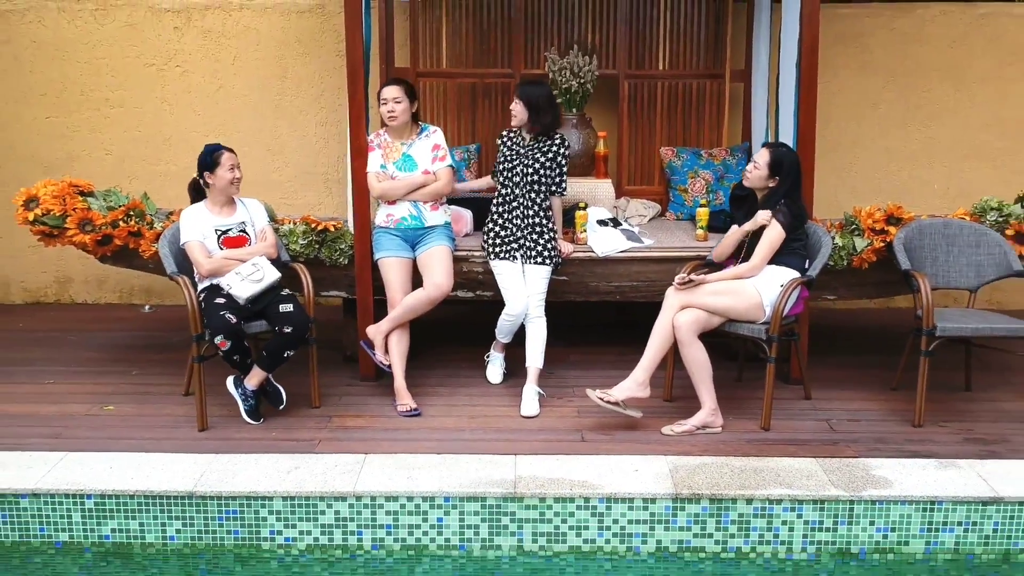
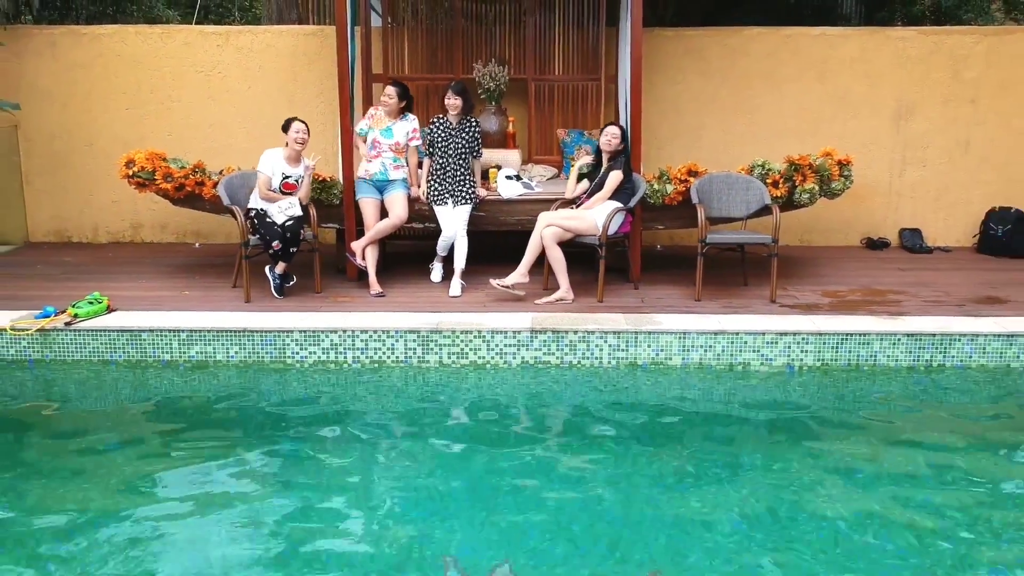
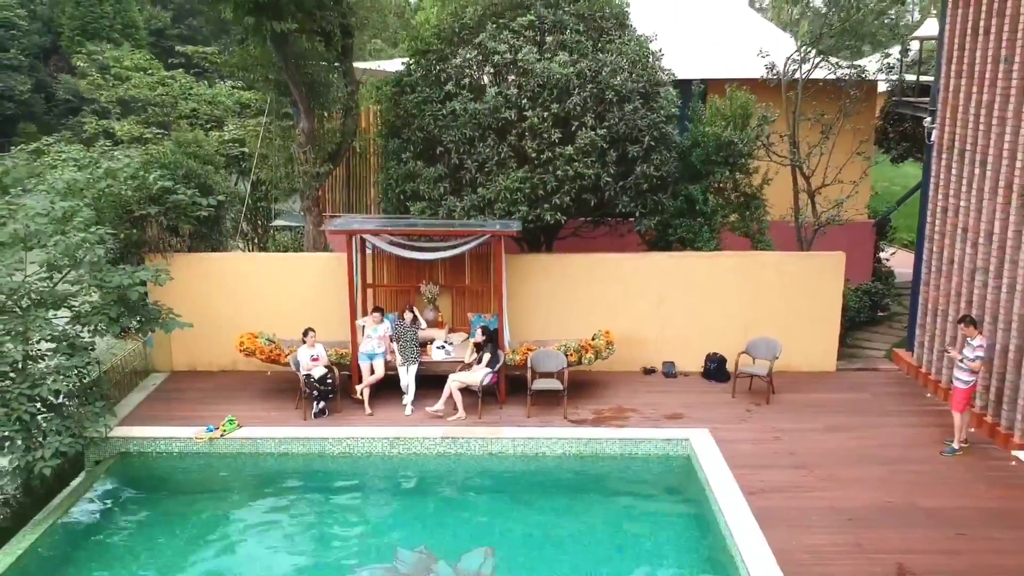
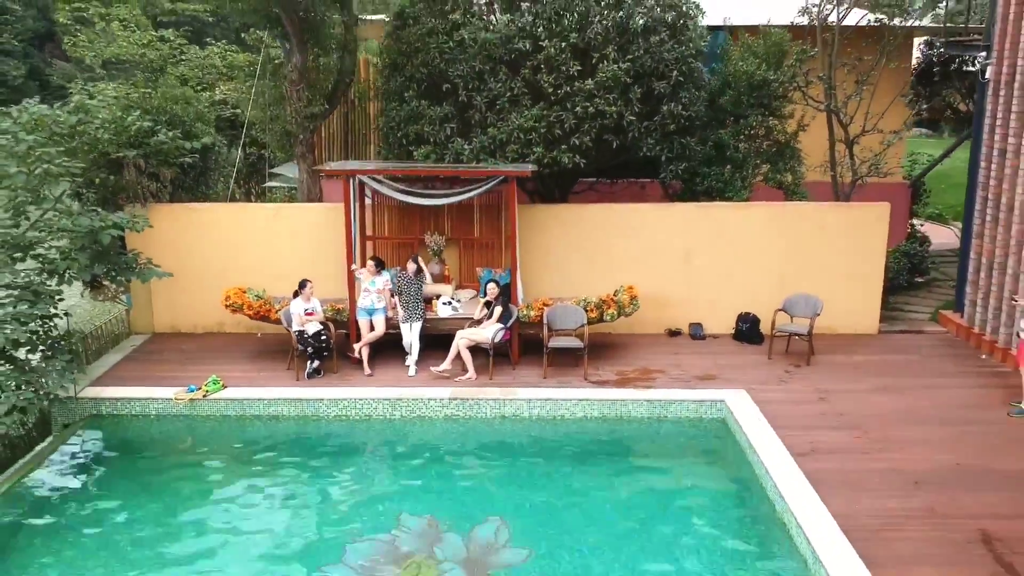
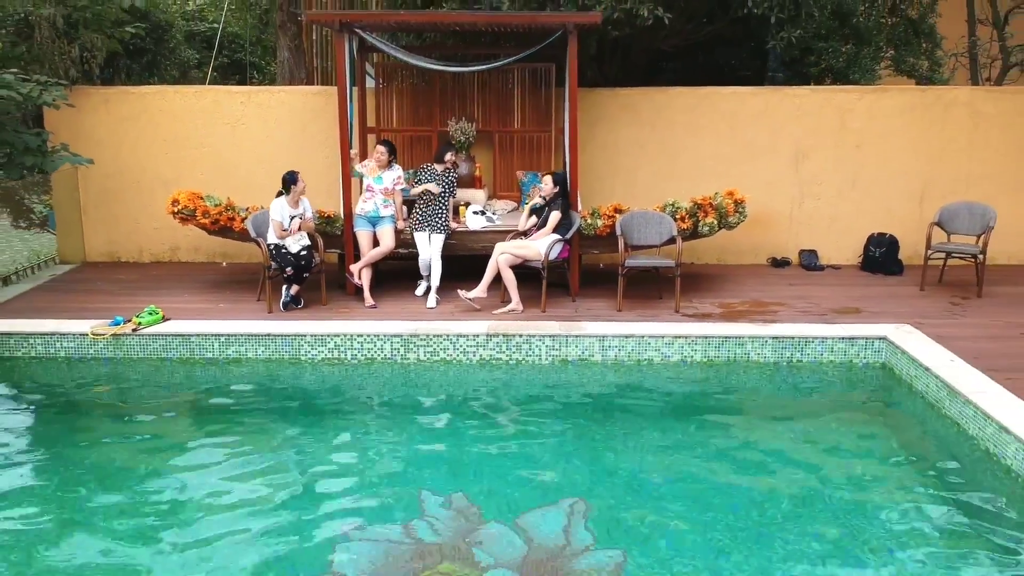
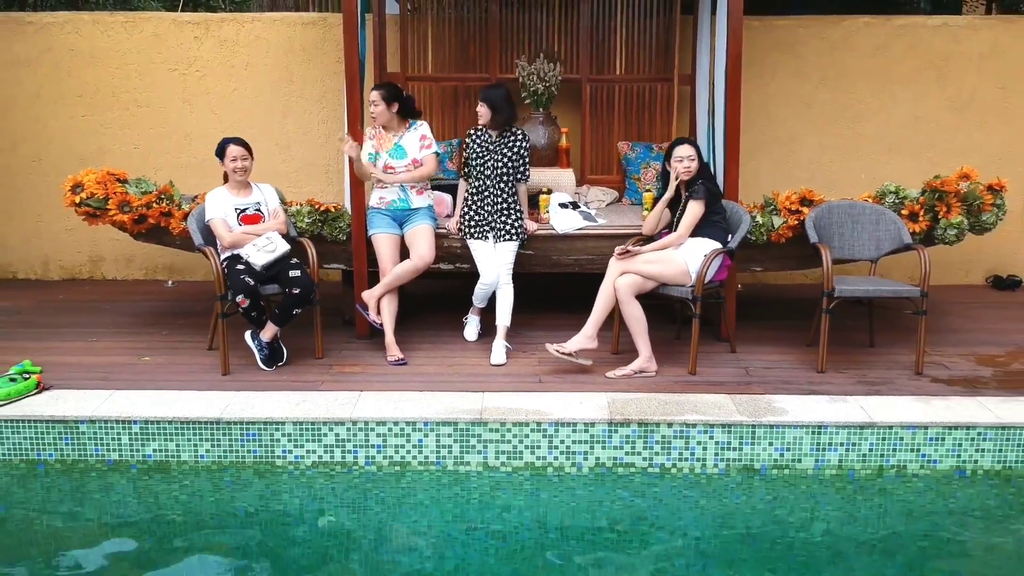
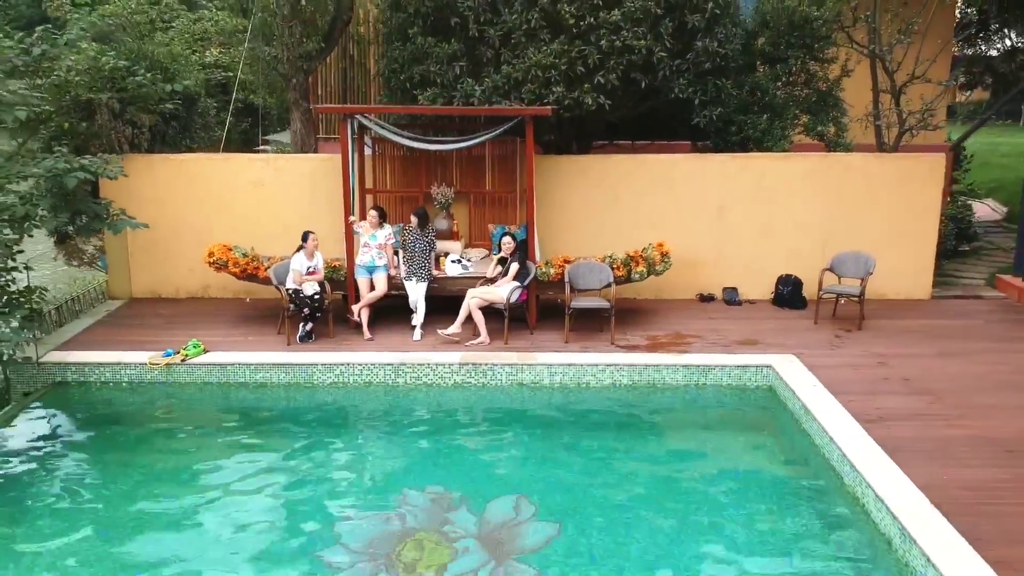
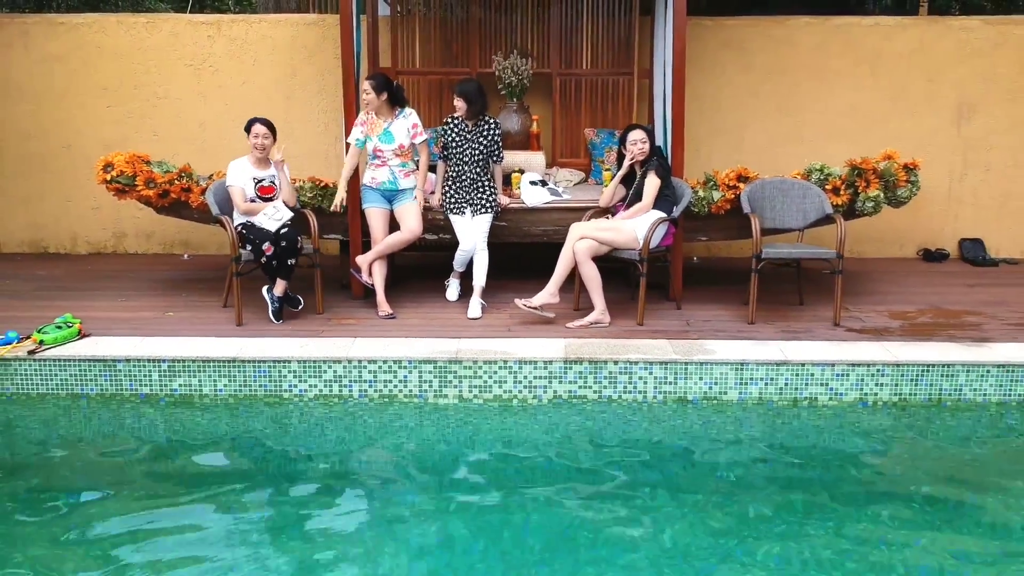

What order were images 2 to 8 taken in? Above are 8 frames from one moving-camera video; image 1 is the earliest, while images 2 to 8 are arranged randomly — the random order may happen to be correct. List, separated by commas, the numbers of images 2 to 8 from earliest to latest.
6, 8, 2, 5, 7, 4, 3
